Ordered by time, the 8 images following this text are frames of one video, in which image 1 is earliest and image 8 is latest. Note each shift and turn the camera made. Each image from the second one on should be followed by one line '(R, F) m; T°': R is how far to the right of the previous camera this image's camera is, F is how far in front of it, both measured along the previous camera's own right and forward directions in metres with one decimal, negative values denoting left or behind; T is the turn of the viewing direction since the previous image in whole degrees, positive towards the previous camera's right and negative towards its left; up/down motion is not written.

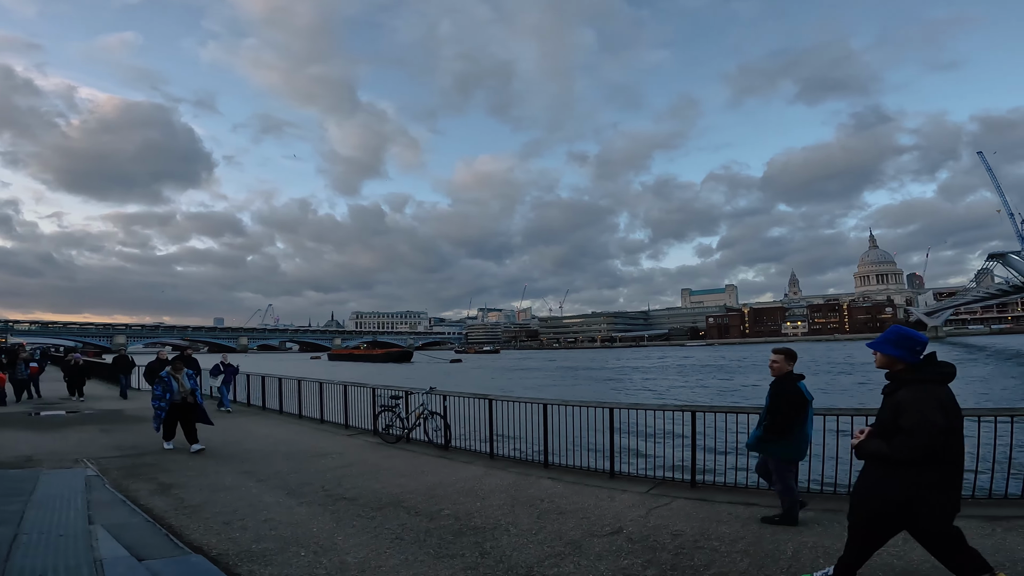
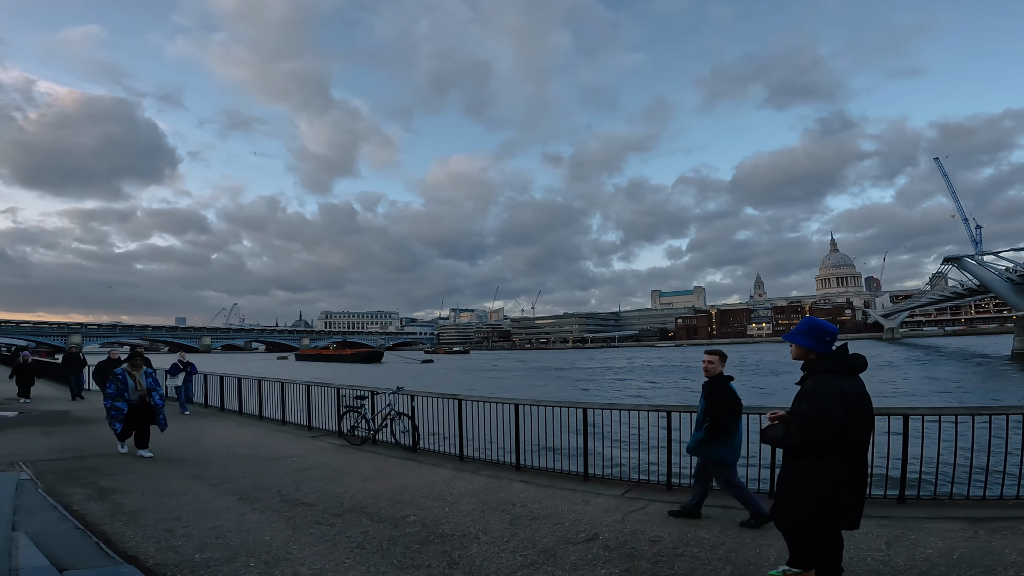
(0.0, +0.3) m; +3°
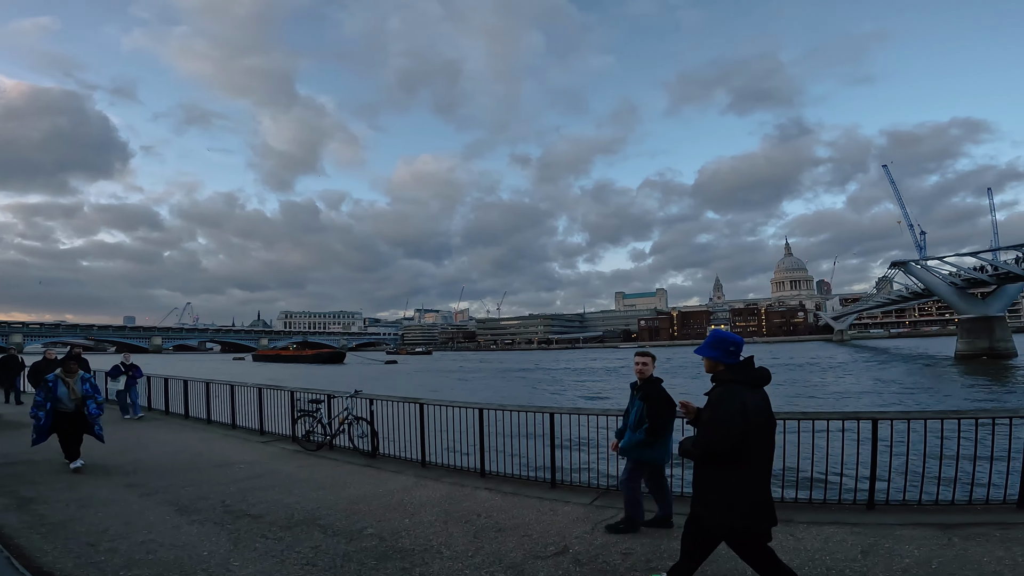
(0.0, +0.3) m; +3°
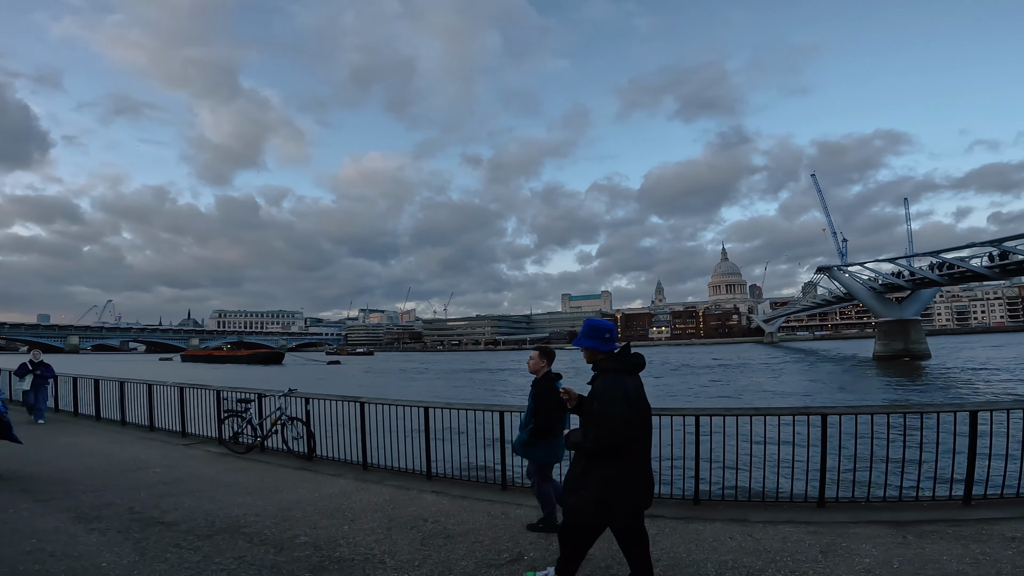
(0.0, +0.4) m; +5°
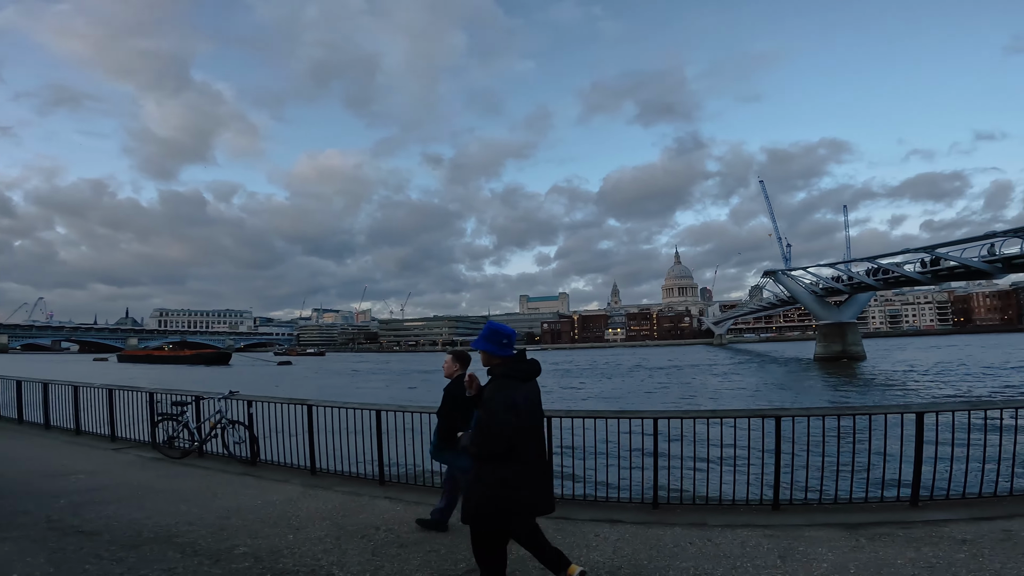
(0.0, +0.2) m; +4°
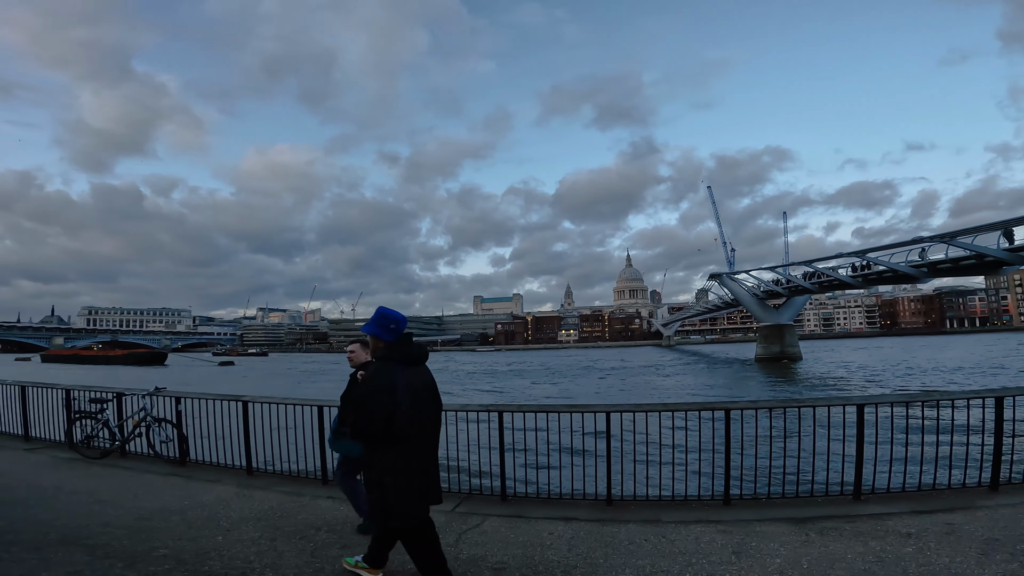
(0.0, +0.2) m; +5°
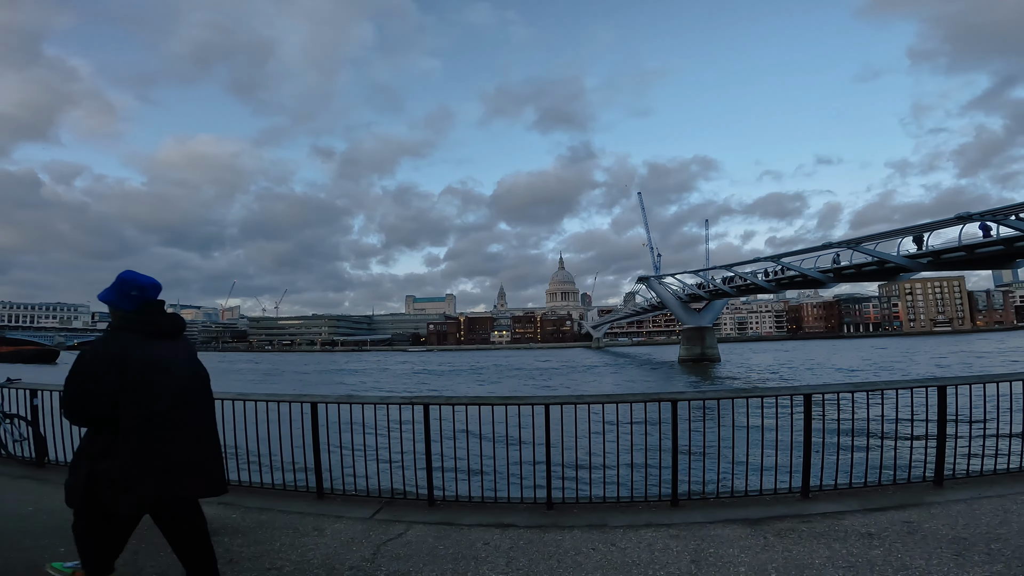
(0.0, +0.6) m; +7°
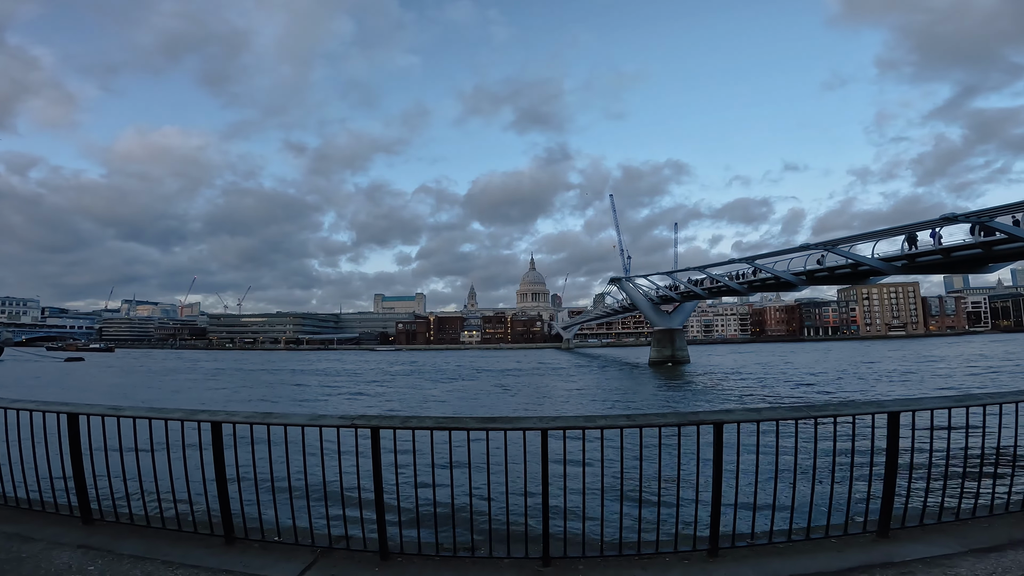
(-0.2, +1.2) m; +3°
